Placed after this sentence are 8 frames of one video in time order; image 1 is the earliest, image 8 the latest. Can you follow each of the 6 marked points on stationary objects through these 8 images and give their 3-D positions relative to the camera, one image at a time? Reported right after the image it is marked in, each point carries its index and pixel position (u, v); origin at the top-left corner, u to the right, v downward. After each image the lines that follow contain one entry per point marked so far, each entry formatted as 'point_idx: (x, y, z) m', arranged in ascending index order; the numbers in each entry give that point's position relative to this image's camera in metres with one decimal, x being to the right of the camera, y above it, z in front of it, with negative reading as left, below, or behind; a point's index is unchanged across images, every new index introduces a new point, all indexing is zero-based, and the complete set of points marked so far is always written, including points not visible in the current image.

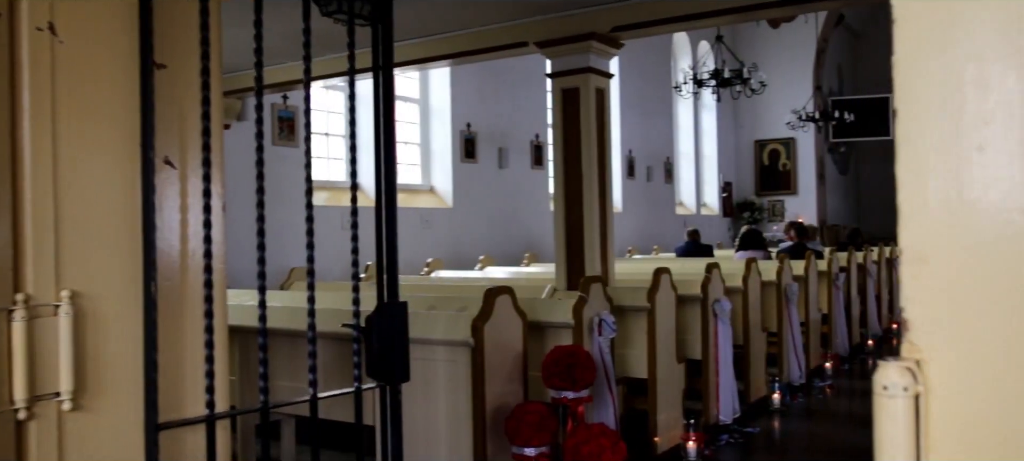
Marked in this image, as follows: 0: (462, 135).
0: (-0.5, +0.9, +8.9) m
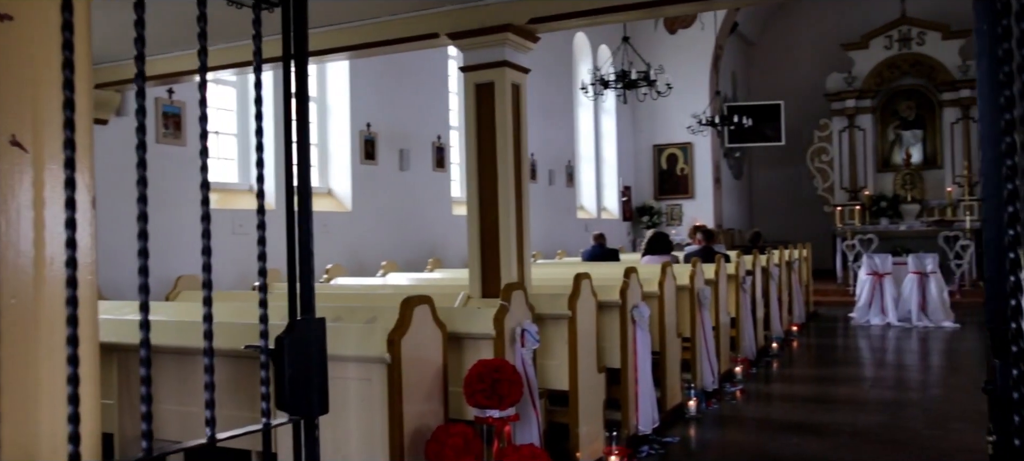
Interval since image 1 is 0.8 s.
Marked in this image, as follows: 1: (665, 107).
0: (-1.4, +0.9, +8.5) m
1: (+2.7, +2.2, +16.1) m
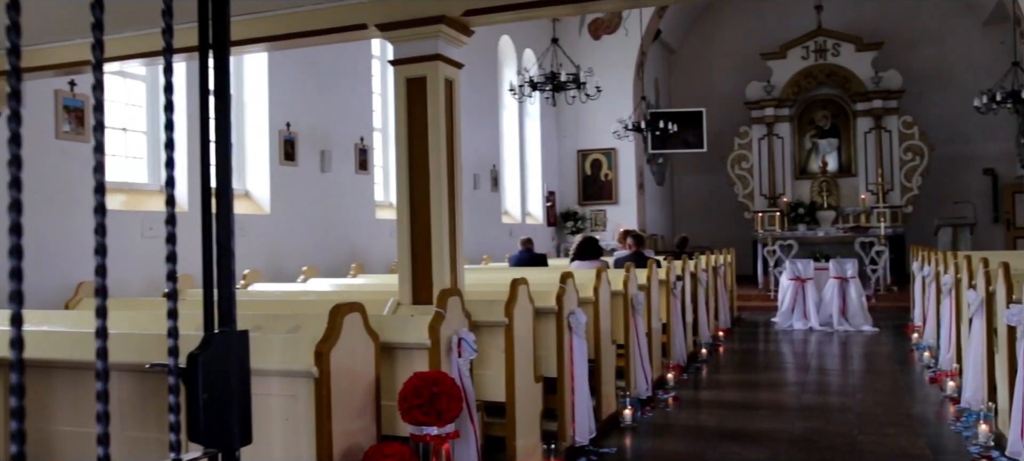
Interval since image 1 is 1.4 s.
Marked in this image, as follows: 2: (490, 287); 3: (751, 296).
0: (-2.1, +0.9, +8.1) m
1: (+1.4, +2.1, +16.0) m
2: (-0.1, -0.4, +5.8) m
3: (+3.6, -1.0, +13.5) m
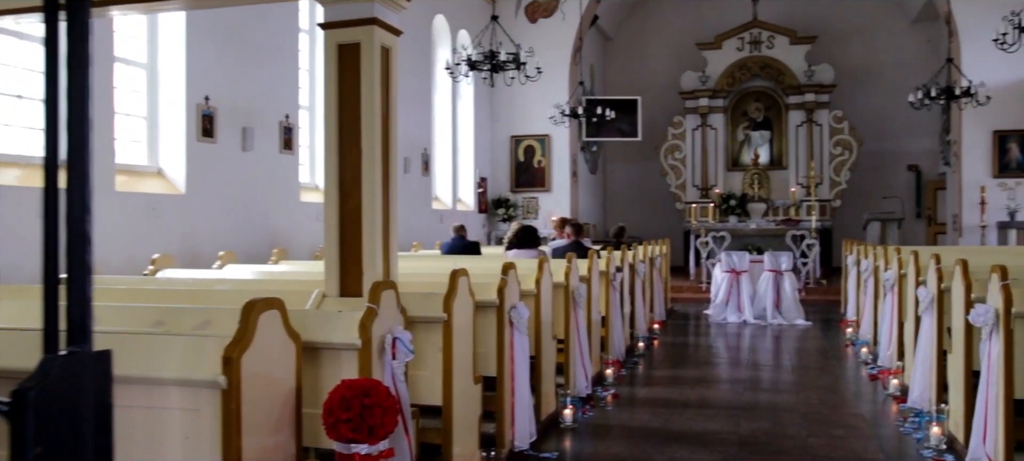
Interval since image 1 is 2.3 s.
0: (-2.6, +1.0, +7.6) m
1: (+0.2, +2.3, +15.7) m
2: (-0.5, -0.3, +5.4) m
3: (+2.5, -0.8, +13.4) m
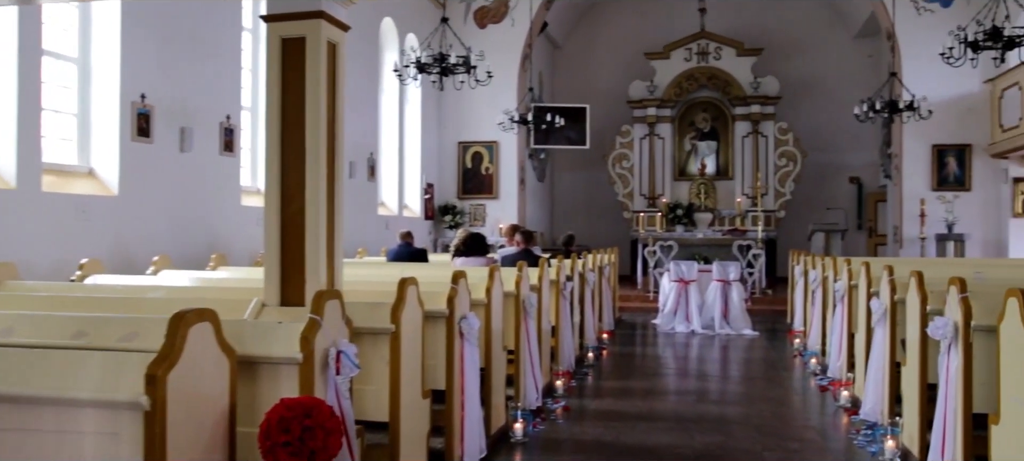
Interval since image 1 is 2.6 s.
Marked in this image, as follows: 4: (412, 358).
0: (-3.0, +1.0, +7.2) m
1: (-0.7, +2.2, +15.5) m
2: (-0.8, -0.3, +5.2) m
3: (+1.8, -1.0, +13.4) m
4: (-0.4, -0.5, +3.6) m
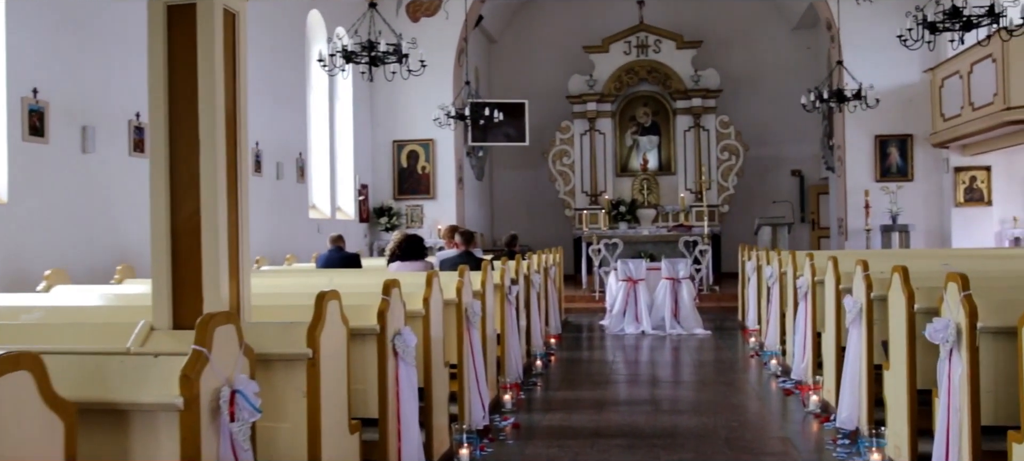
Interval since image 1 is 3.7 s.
0: (-3.5, +0.9, +6.4) m
1: (-1.8, +2.2, +14.9) m
2: (-1.1, -0.3, +4.6) m
3: (+0.9, -1.0, +12.9) m
4: (-0.6, -0.5, +3.0) m
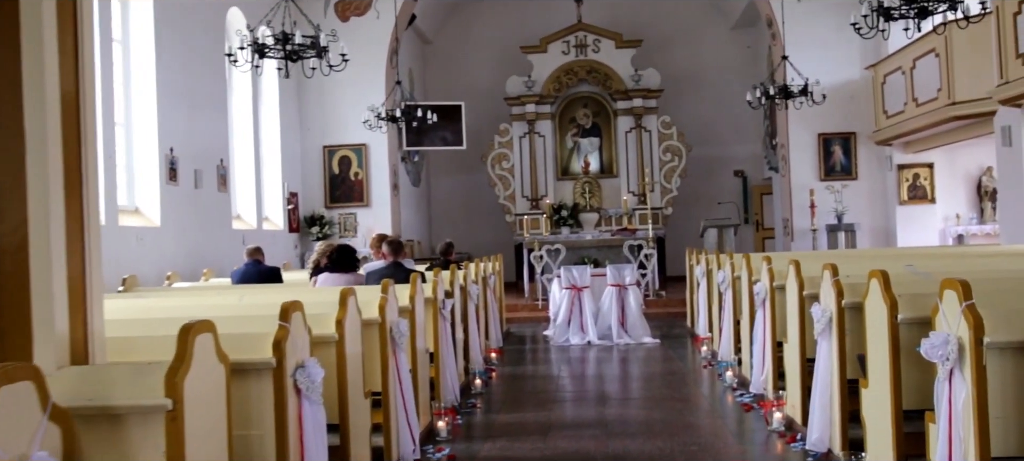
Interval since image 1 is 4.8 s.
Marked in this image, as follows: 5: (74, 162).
0: (-3.9, +0.8, +5.6) m
1: (-2.8, +2.0, +14.2) m
2: (-1.4, -0.4, +3.9) m
3: (+0.1, -1.0, +12.4) m
4: (-0.8, -0.6, +2.4) m
5: (-1.3, +0.2, +2.7) m
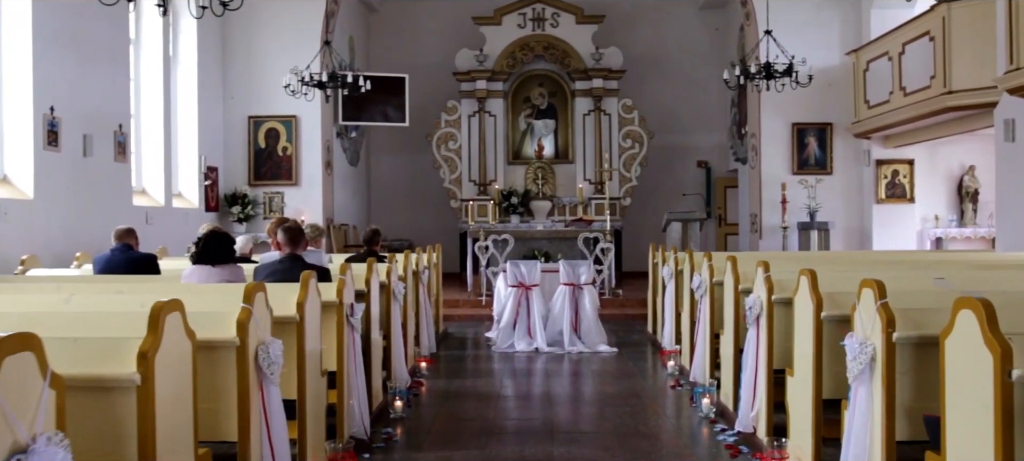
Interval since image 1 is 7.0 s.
0: (-4.2, +1.0, +4.1) m
1: (-3.5, +2.3, +12.7) m
2: (-1.7, -0.3, +2.5) m
3: (-0.7, -0.9, +11.0) m
4: (-1.0, -0.5, +1.0) m
5: (-1.5, +0.3, +1.3) m
